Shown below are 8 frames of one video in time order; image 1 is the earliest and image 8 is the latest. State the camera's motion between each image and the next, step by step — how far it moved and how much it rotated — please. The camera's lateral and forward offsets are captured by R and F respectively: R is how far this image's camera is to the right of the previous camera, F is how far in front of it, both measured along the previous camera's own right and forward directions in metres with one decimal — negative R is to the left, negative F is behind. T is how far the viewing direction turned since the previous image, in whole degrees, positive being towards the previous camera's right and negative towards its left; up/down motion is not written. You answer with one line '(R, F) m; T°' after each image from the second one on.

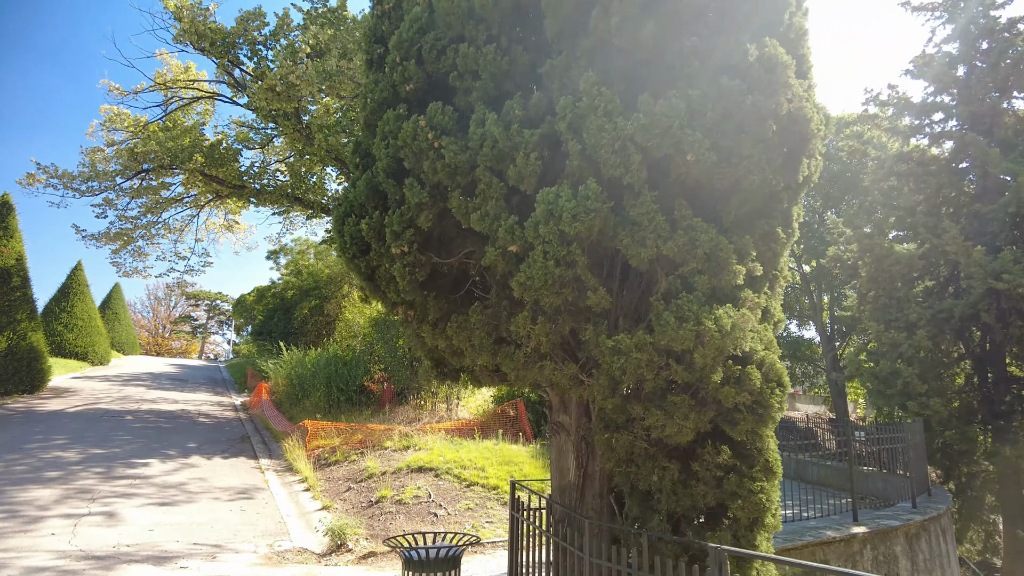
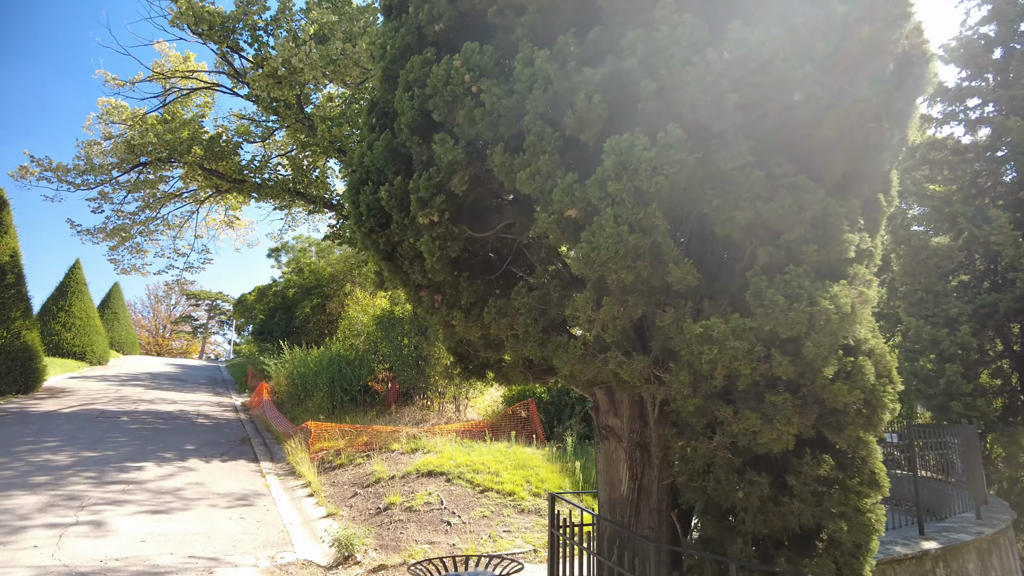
(-0.2, +0.5) m; 0°
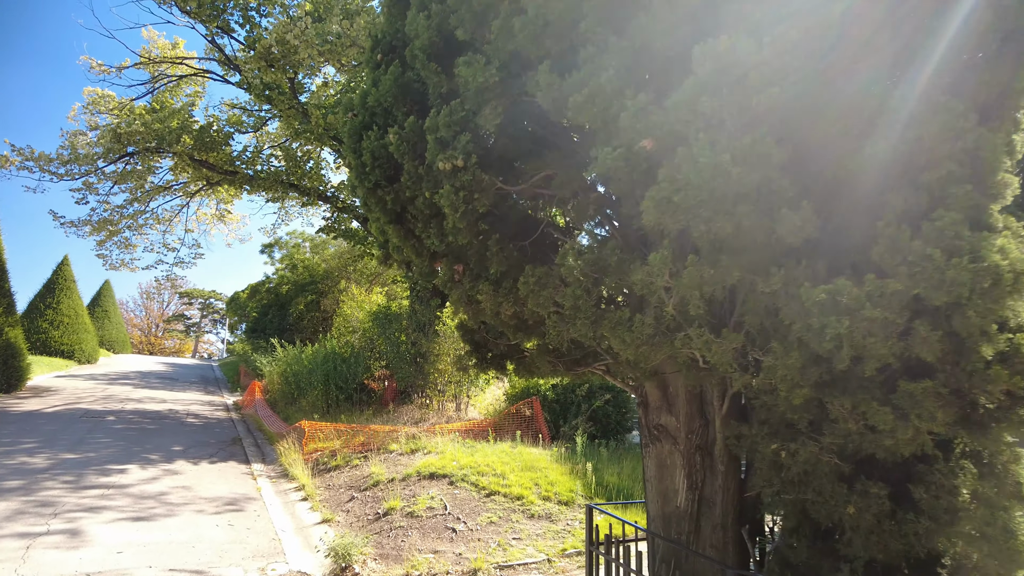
(-0.2, +0.5) m; 0°
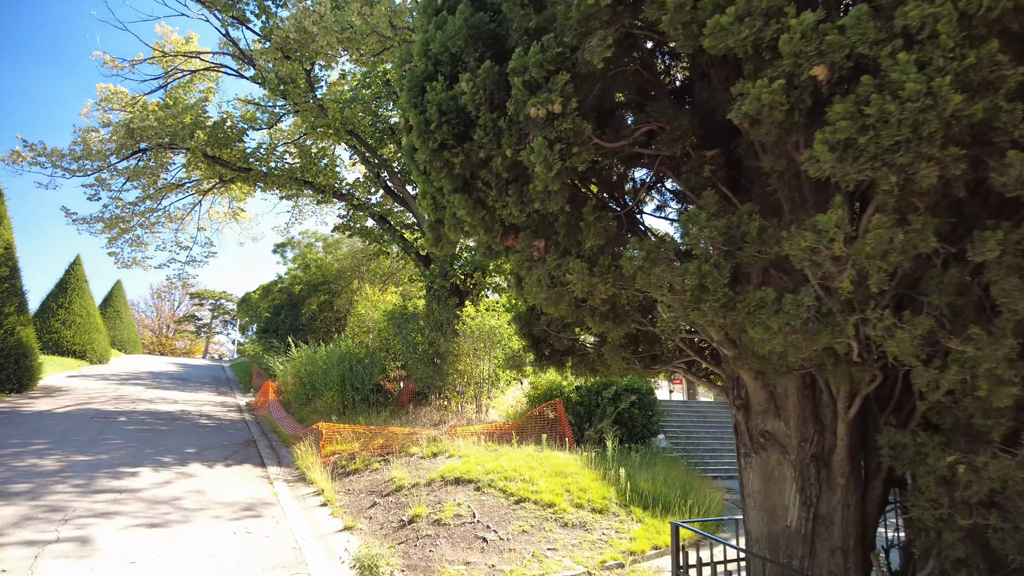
(-0.3, +0.3) m; -1°
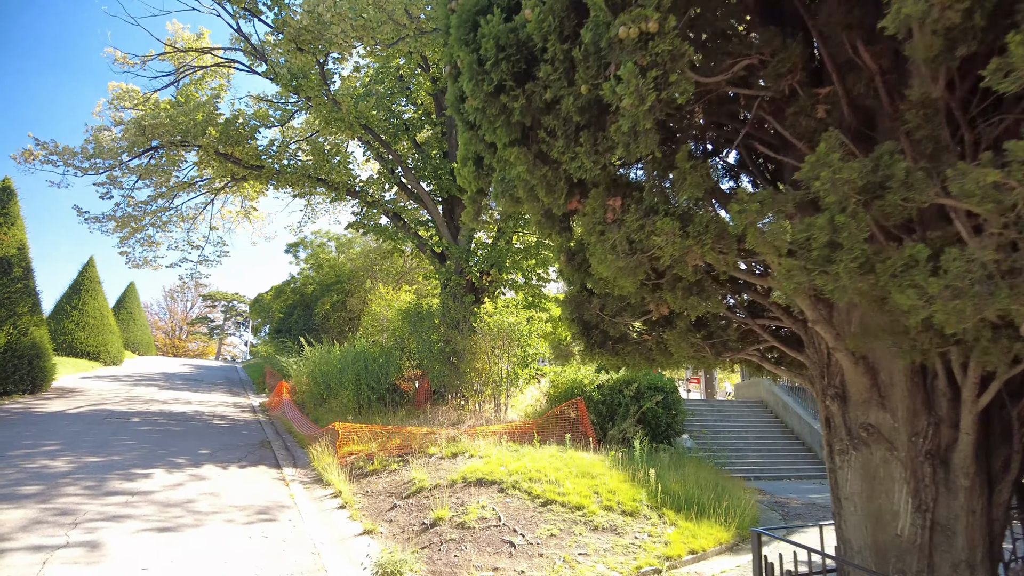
(-0.2, +0.3) m; -1°
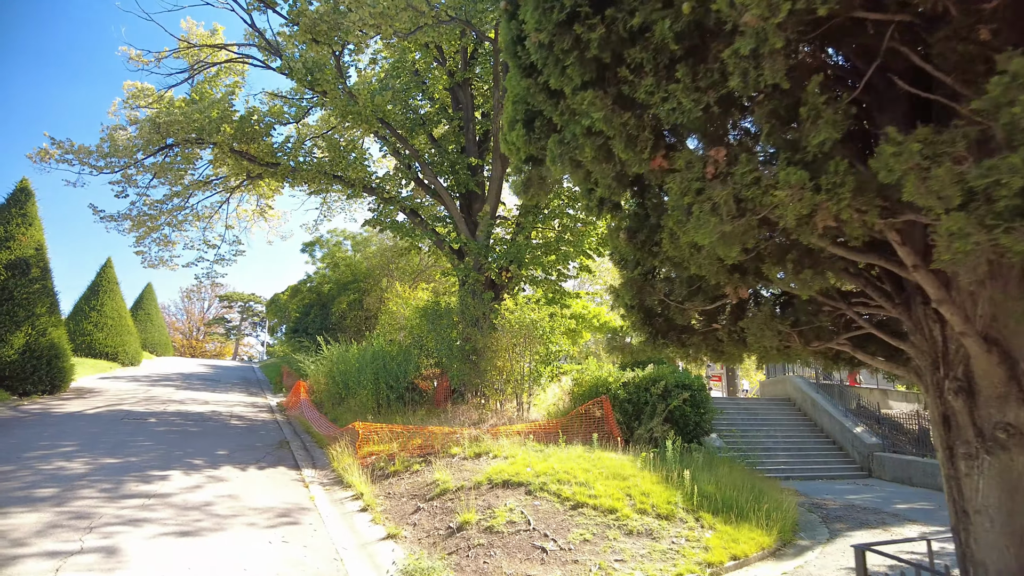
(-0.1, +0.3) m; -1°
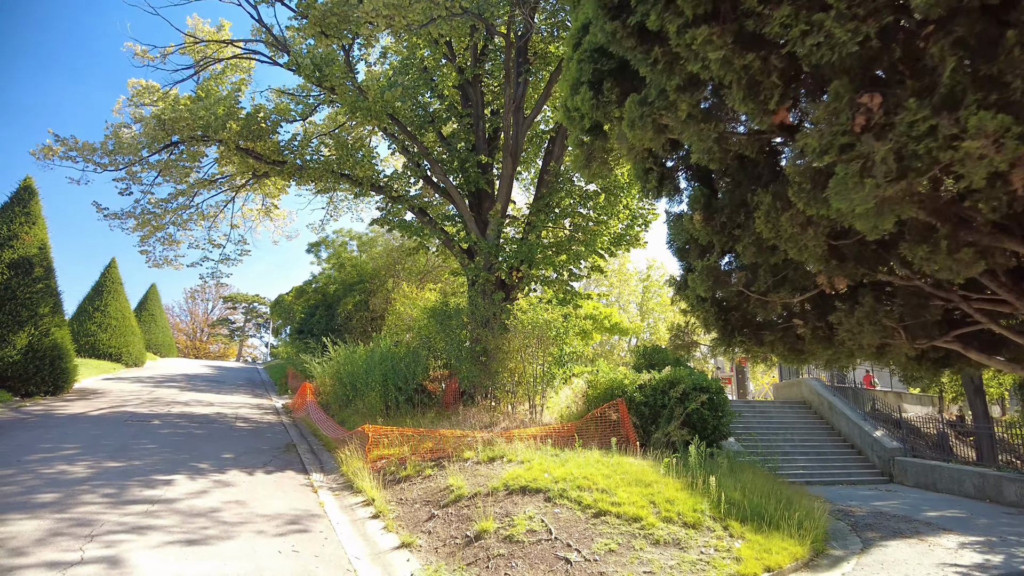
(-0.2, +0.2) m; 0°
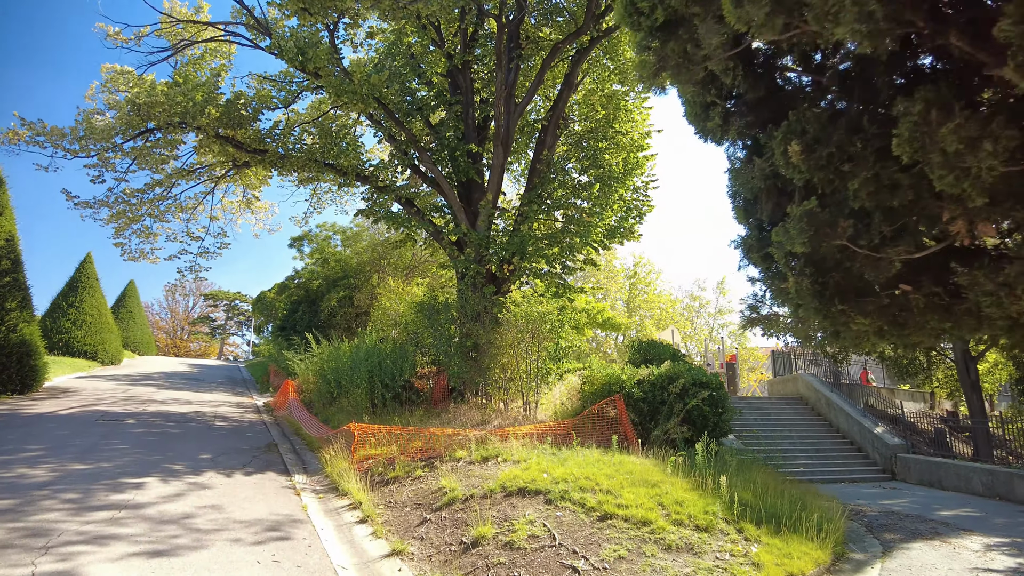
(-0.1, +0.4) m; +1°
